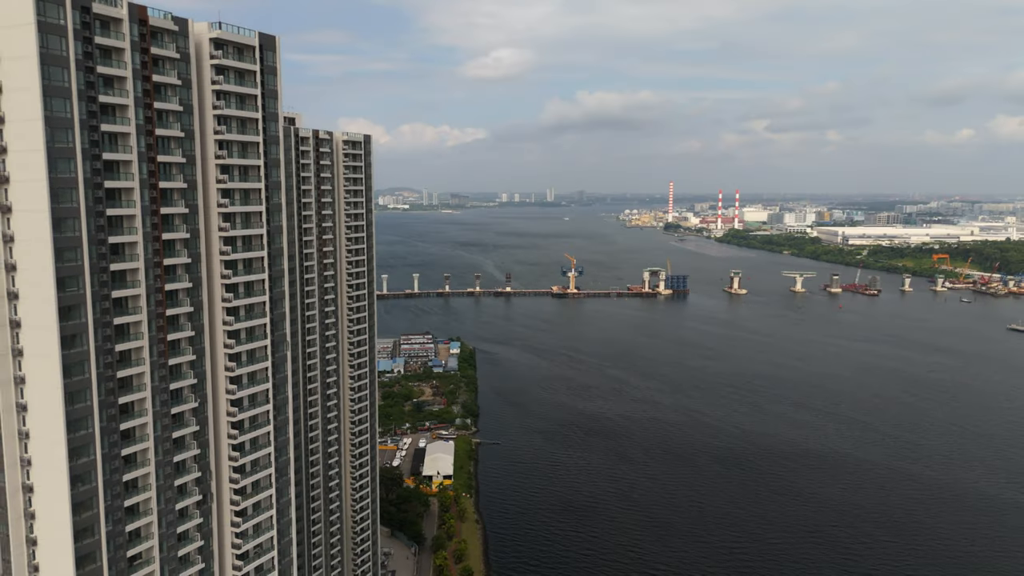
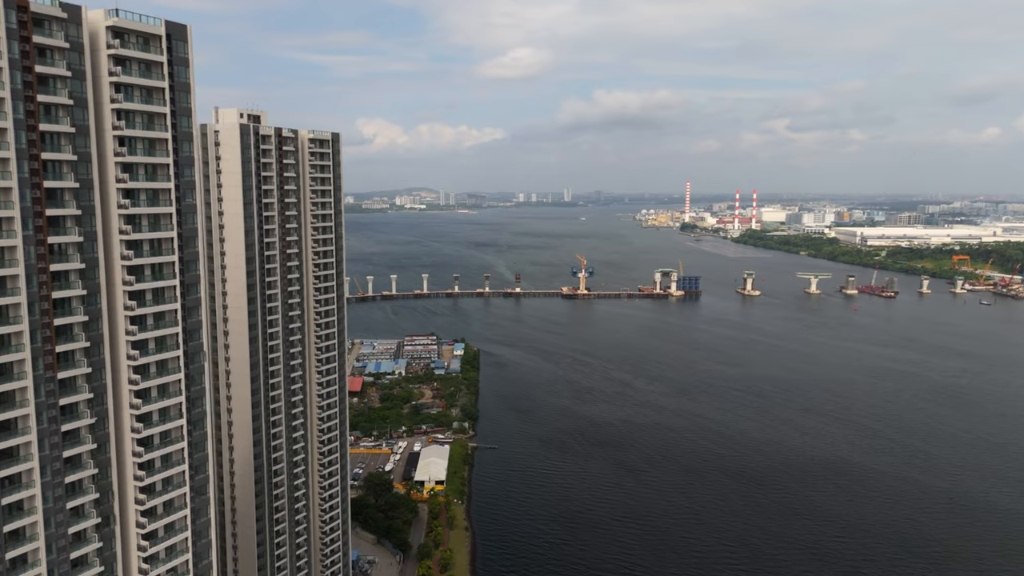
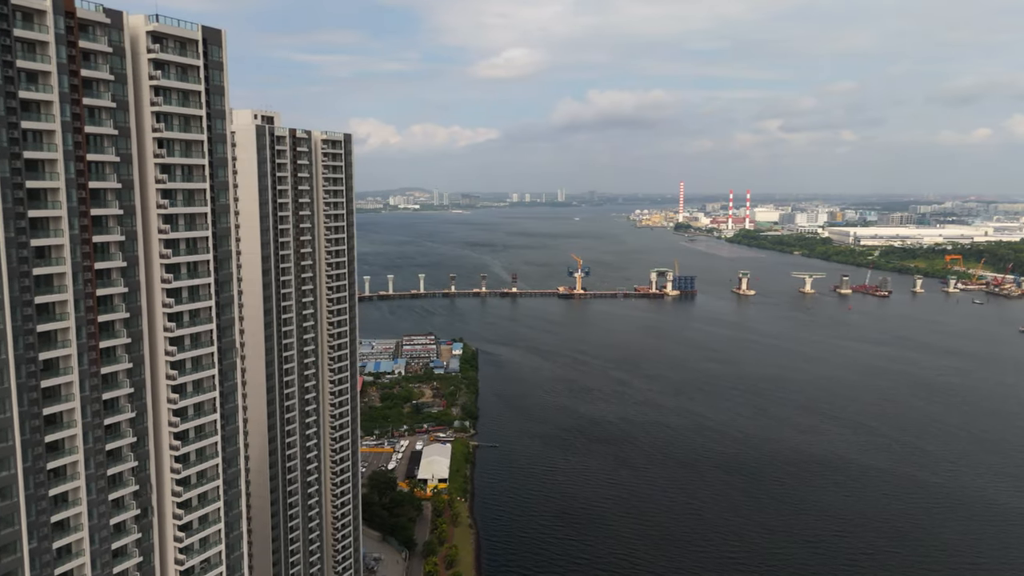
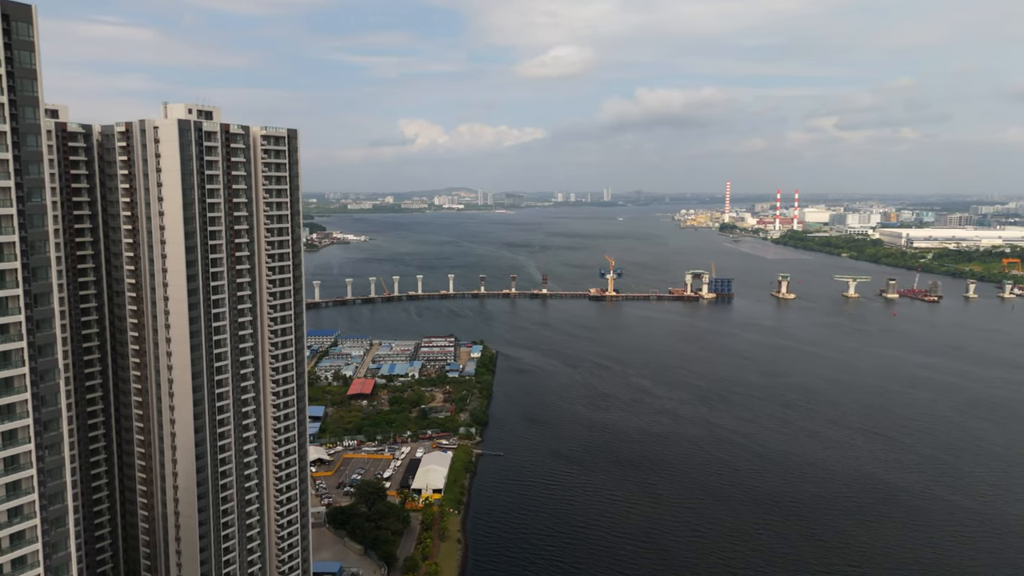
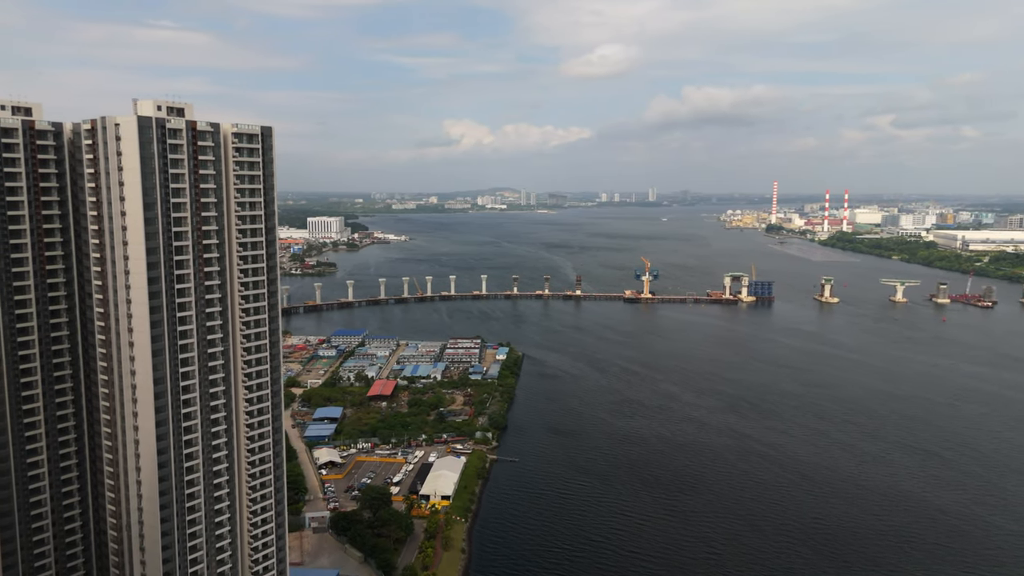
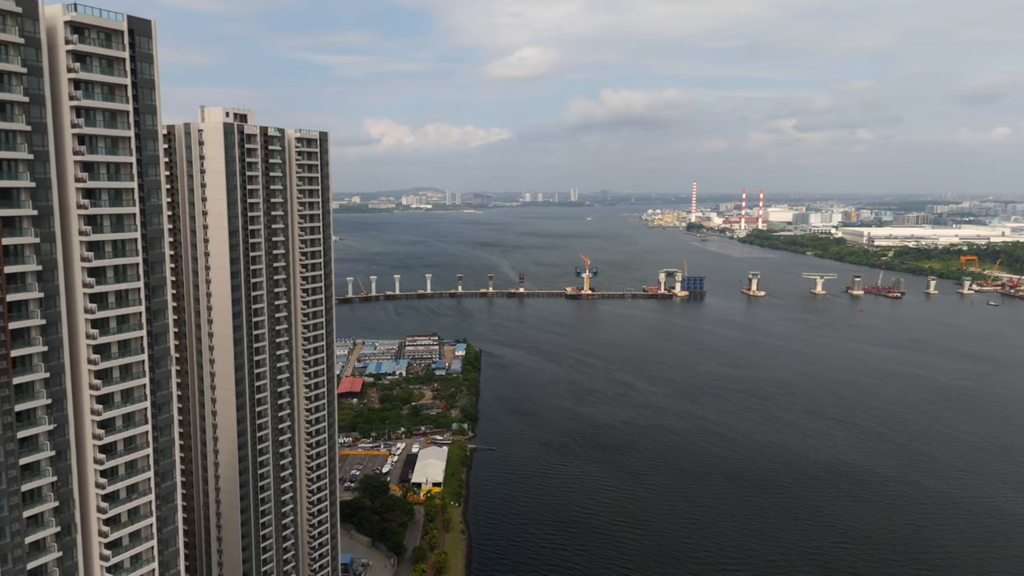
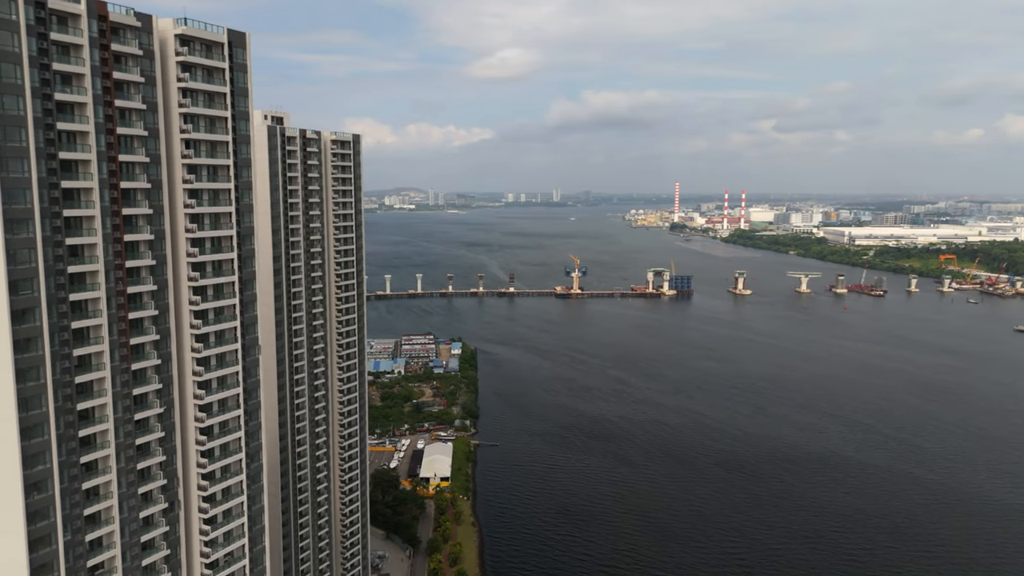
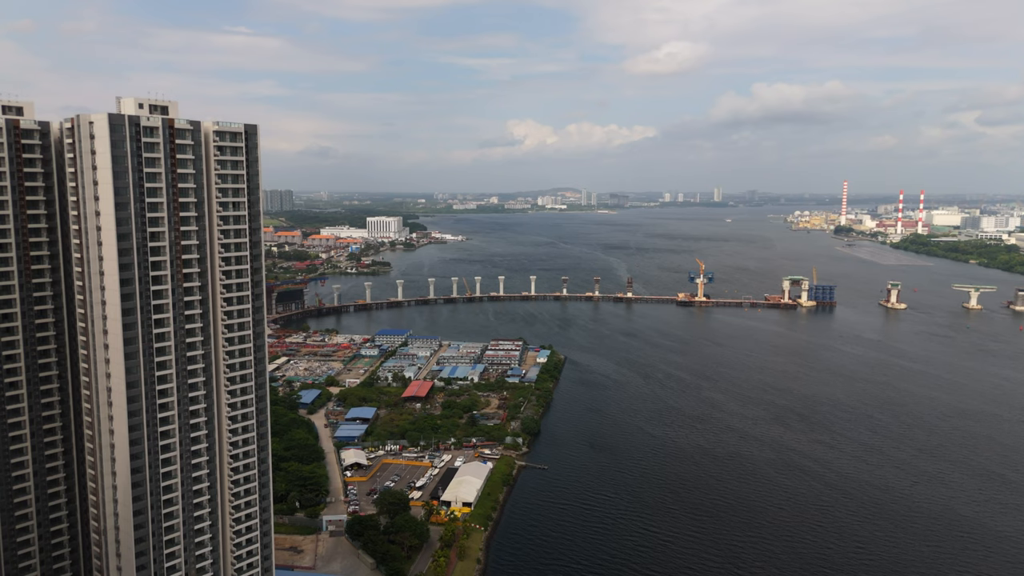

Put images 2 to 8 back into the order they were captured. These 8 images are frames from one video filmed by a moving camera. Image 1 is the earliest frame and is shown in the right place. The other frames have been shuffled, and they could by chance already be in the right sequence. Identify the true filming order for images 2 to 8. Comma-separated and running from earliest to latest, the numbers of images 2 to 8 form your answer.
7, 3, 2, 6, 4, 5, 8
